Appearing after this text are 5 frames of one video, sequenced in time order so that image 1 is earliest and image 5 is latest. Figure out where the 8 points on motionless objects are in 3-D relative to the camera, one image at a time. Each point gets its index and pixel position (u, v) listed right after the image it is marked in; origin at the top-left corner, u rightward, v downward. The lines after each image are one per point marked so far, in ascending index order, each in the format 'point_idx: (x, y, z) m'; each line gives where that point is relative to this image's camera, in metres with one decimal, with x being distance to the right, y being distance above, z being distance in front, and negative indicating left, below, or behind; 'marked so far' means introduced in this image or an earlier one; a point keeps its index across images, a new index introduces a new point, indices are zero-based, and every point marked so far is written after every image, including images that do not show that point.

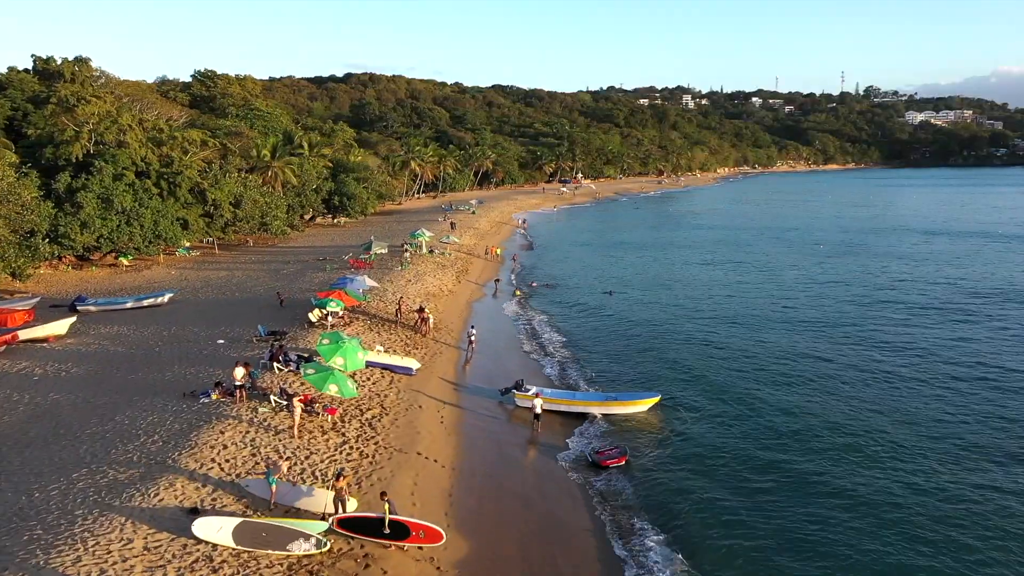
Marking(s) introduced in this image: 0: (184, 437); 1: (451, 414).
0: (-5.3, -2.4, +15.2) m
1: (-1.3, -2.7, +19.8) m
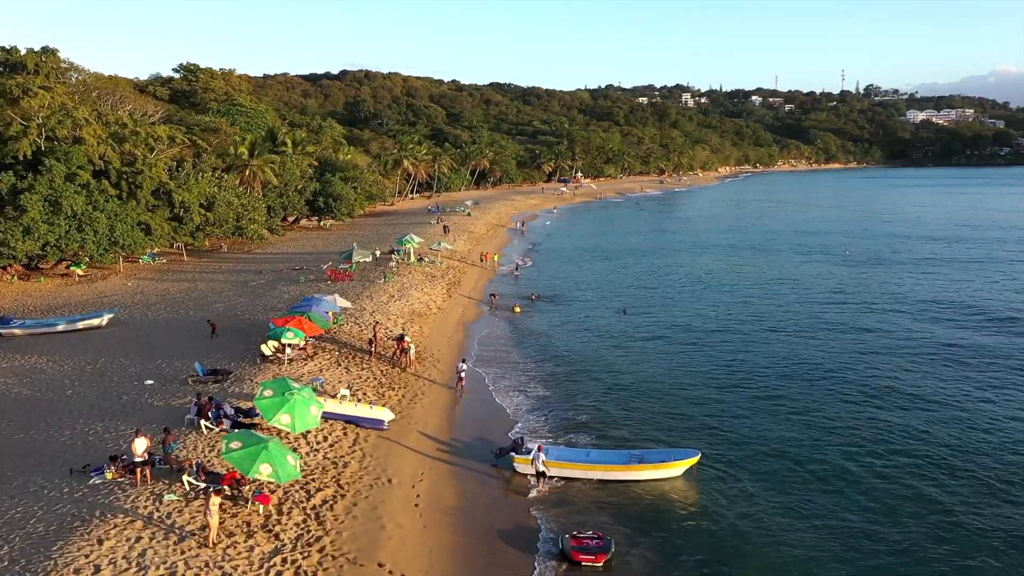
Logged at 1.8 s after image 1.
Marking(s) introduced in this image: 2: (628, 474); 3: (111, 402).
0: (-5.4, -3.0, +10.7) m
1: (-1.3, -3.2, +15.4) m
2: (+2.0, -3.2, +16.2) m
3: (-7.6, -2.2, +17.7) m
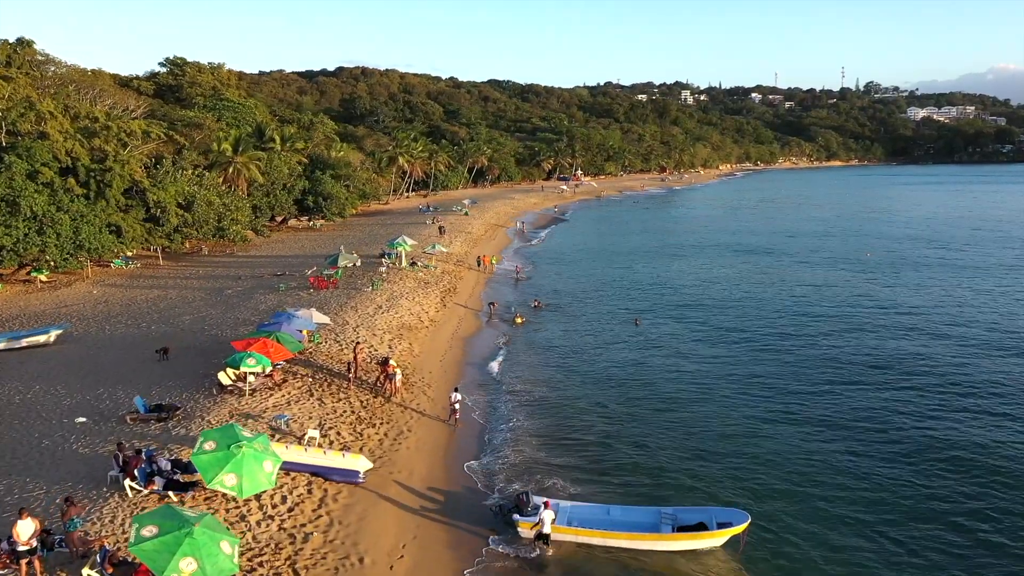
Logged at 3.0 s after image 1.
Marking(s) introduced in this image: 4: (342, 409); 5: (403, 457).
0: (-5.3, -3.4, +7.6) m
1: (-1.3, -3.6, +12.2) m
2: (+2.1, -3.5, +13.1) m
3: (-7.5, -2.5, +14.6) m
4: (-3.2, -2.3, +17.4) m
5: (-1.9, -2.9, +15.9) m
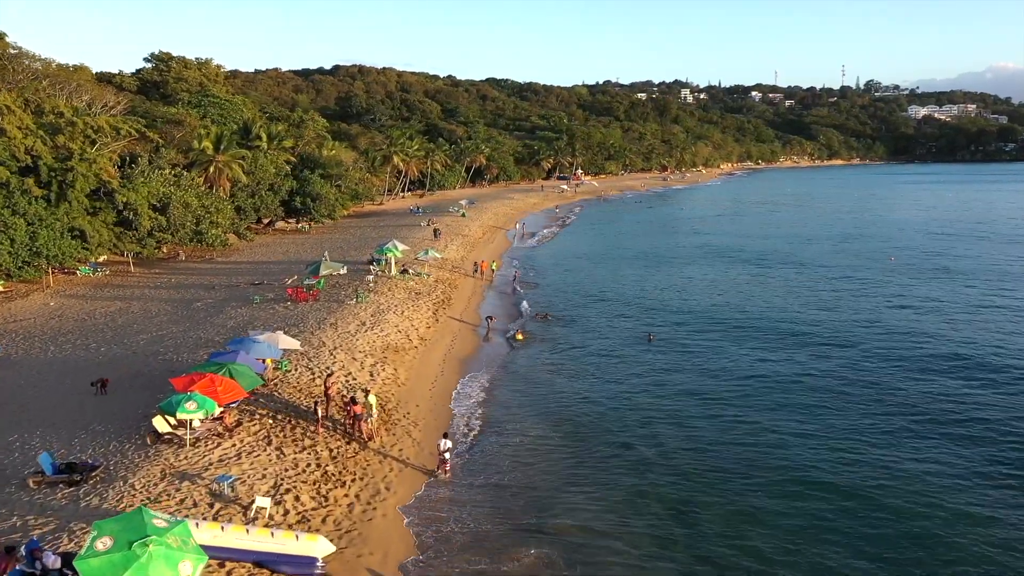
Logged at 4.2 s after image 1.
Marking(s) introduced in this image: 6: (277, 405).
0: (-5.3, -3.8, +4.4) m
1: (-1.2, -3.9, +9.0) m
2: (+2.1, -3.9, +9.9) m
3: (-7.5, -2.9, +11.4) m
4: (-3.1, -2.6, +14.2) m
5: (-1.8, -3.3, +12.7) m
6: (-4.1, -2.1, +16.5) m
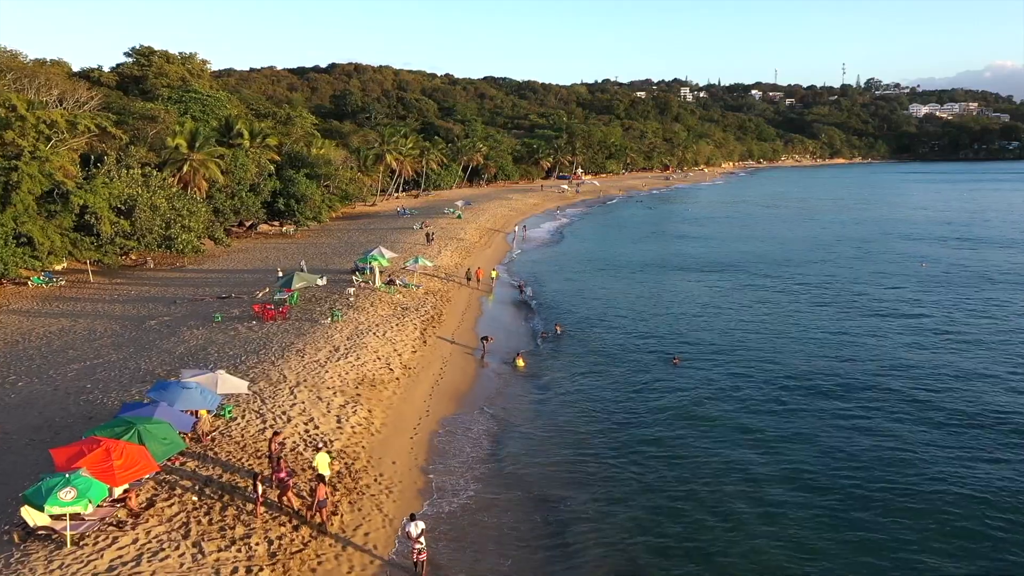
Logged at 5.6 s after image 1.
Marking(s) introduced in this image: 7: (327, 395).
0: (-5.3, -4.2, +0.7) m
1: (-1.2, -4.4, +5.3) m
2: (+2.1, -4.4, +6.1) m
3: (-7.5, -3.3, +7.6) m
4: (-3.1, -3.1, +10.5) m
5: (-1.8, -3.7, +8.9) m
6: (-4.1, -2.5, +12.7) m
7: (-3.4, -2.0, +17.3) m
